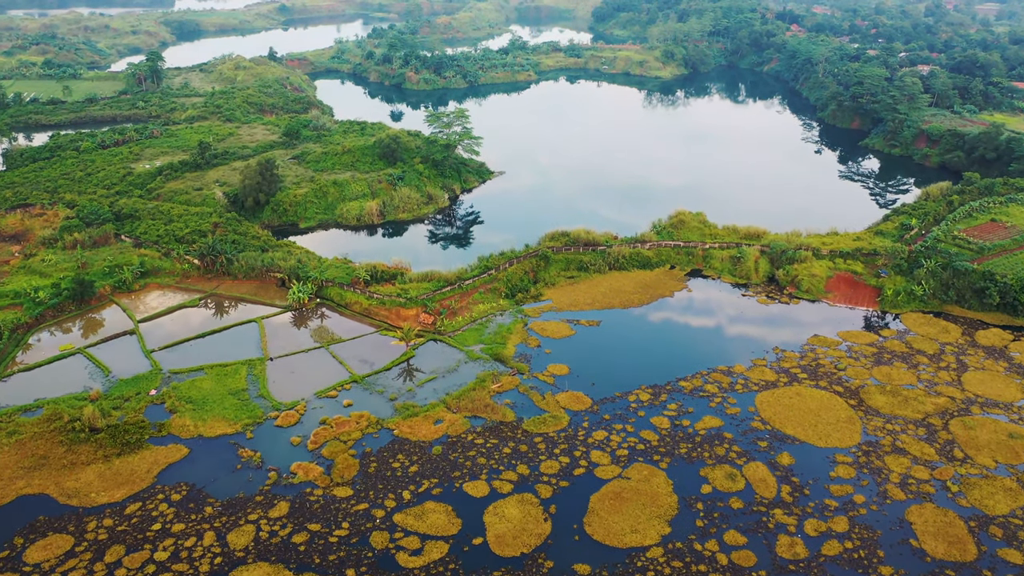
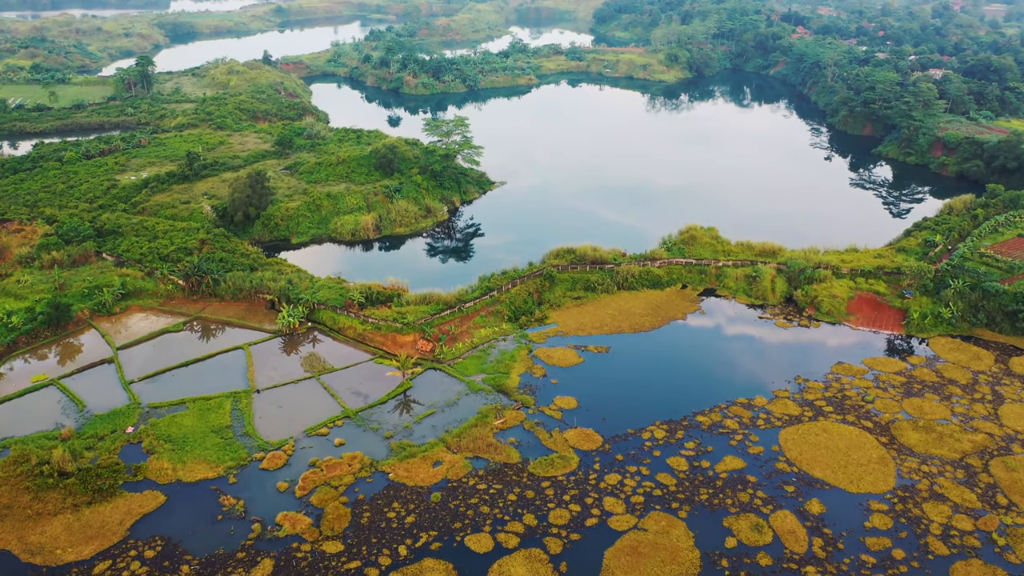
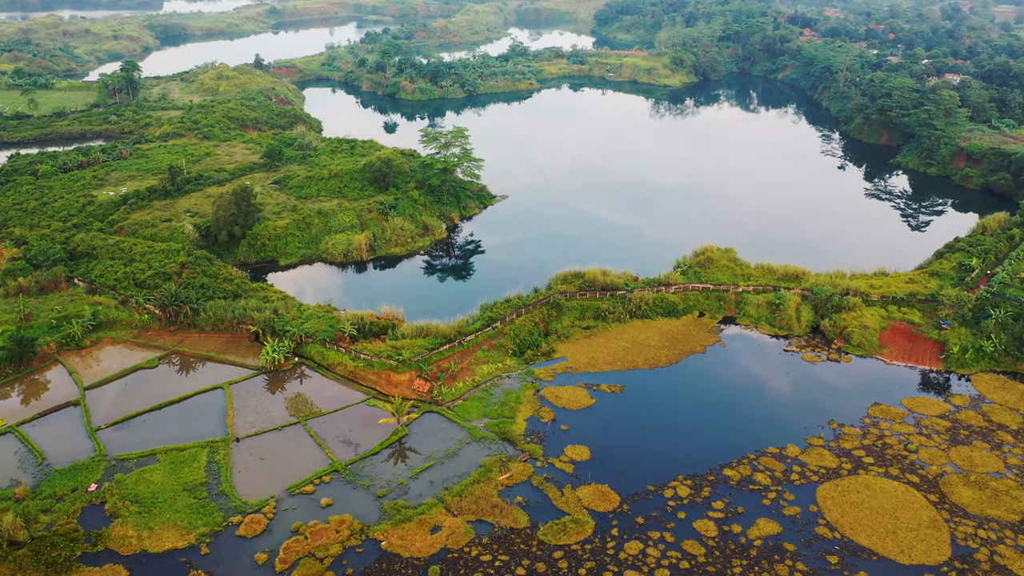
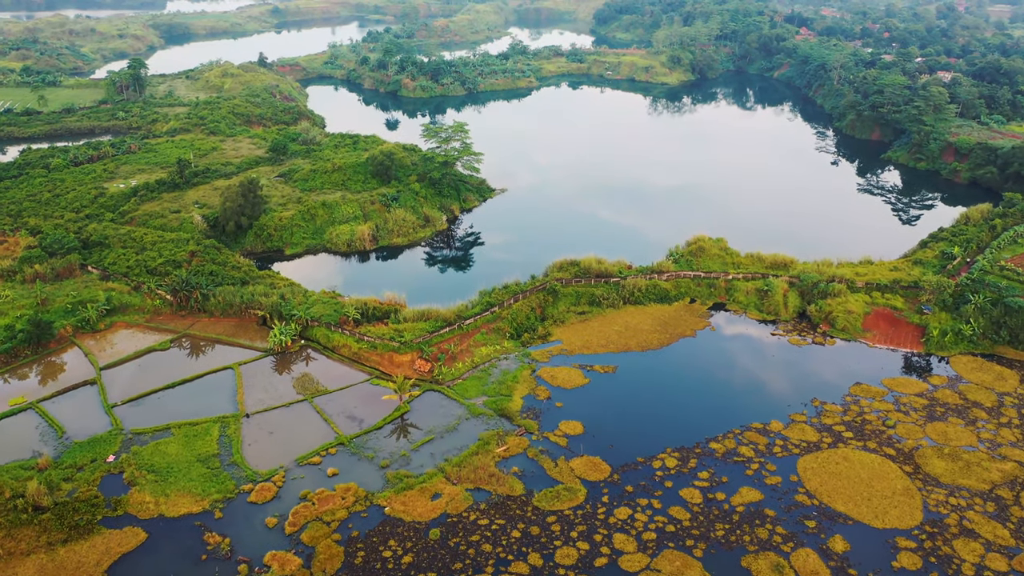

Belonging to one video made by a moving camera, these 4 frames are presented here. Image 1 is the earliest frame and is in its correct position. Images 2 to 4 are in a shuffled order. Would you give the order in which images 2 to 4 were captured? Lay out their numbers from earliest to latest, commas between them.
2, 4, 3
